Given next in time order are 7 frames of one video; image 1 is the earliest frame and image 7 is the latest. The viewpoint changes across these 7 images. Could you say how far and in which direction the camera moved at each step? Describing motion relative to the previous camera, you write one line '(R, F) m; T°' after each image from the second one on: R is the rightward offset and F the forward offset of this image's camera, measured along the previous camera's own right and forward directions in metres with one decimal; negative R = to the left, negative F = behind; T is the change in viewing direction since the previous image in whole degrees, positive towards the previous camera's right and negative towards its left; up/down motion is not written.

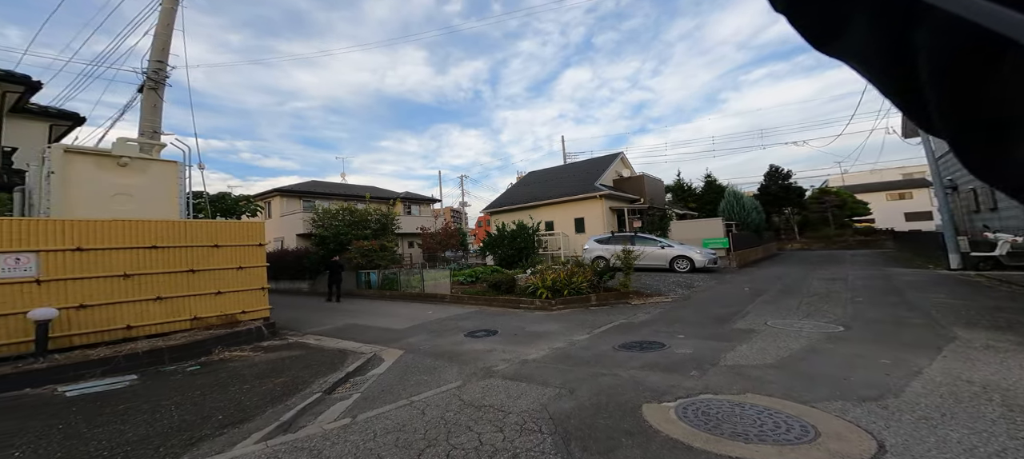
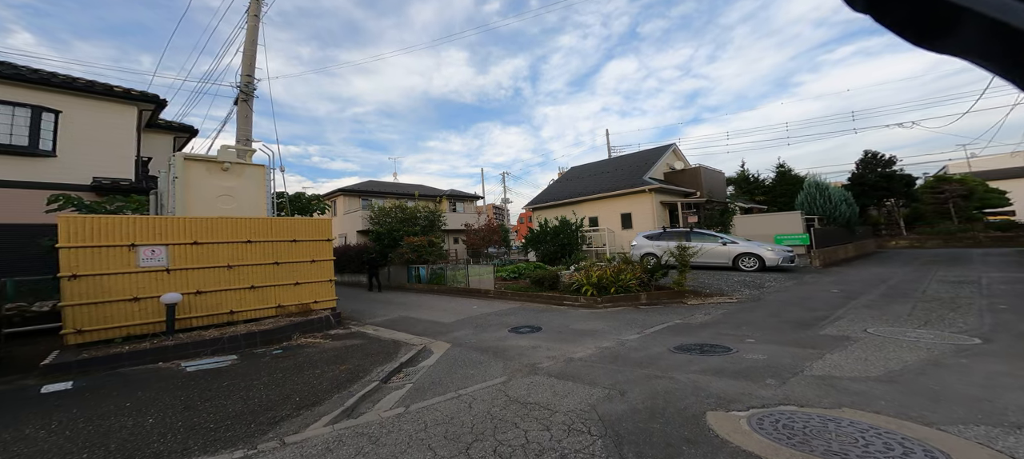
(0.0, +0.2) m; -8°
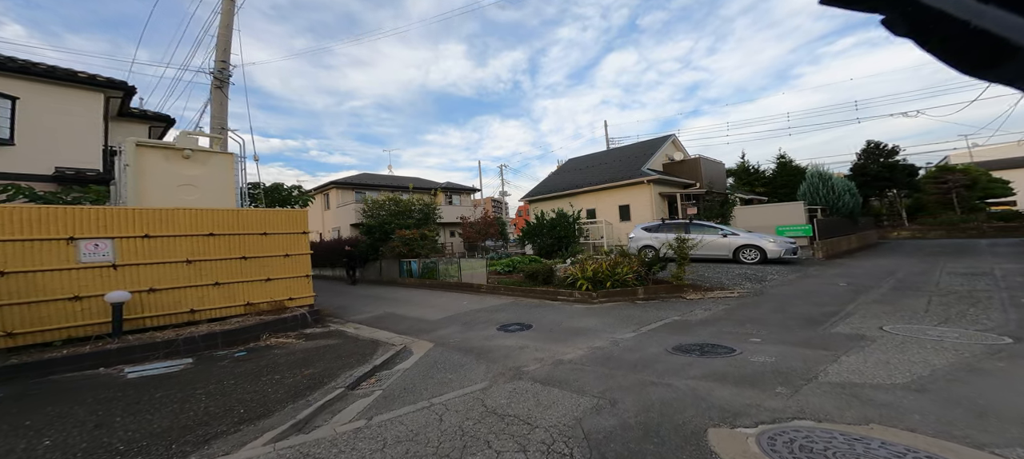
(+0.2, +0.5) m; 0°
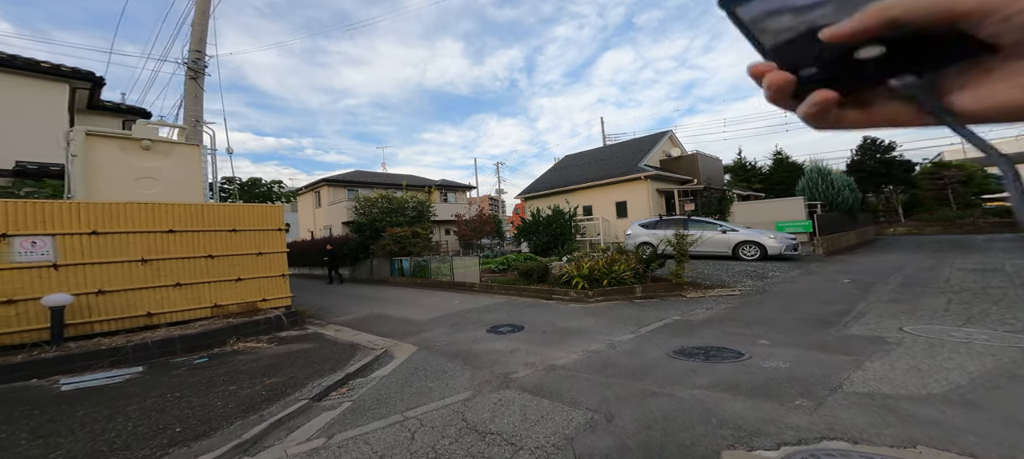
(+0.1, +0.4) m; 0°
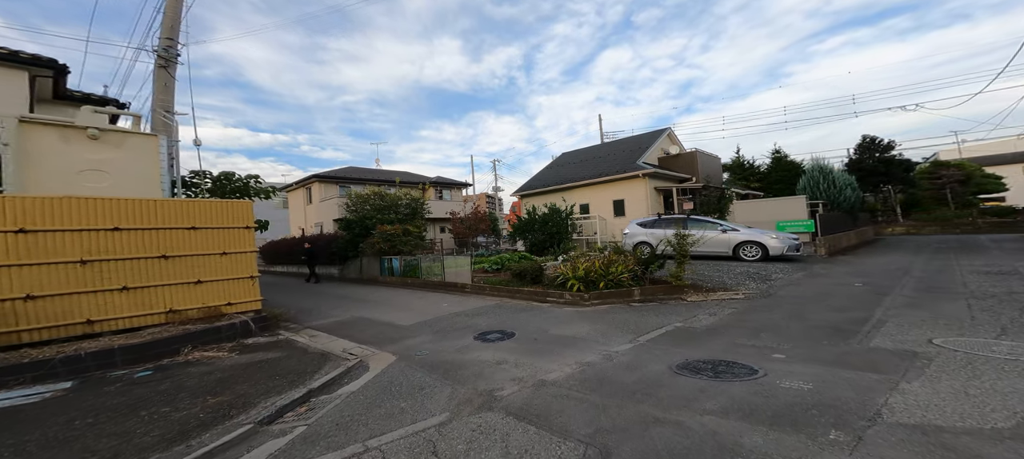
(+0.1, +0.5) m; 0°
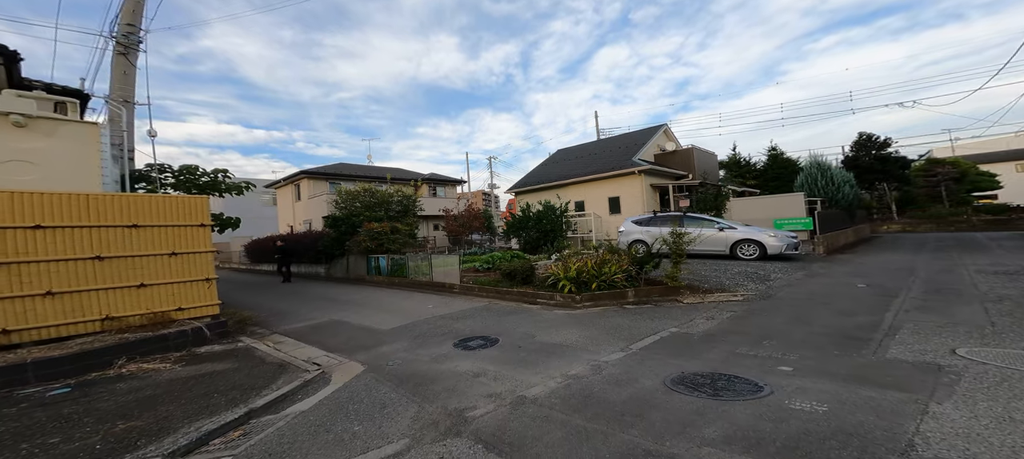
(+0.2, +0.5) m; +1°
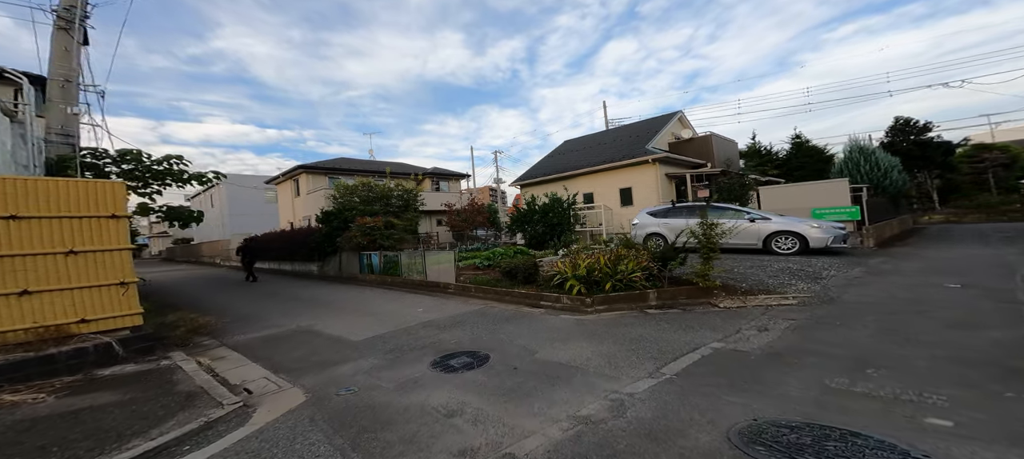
(+0.2, +1.2) m; -1°
